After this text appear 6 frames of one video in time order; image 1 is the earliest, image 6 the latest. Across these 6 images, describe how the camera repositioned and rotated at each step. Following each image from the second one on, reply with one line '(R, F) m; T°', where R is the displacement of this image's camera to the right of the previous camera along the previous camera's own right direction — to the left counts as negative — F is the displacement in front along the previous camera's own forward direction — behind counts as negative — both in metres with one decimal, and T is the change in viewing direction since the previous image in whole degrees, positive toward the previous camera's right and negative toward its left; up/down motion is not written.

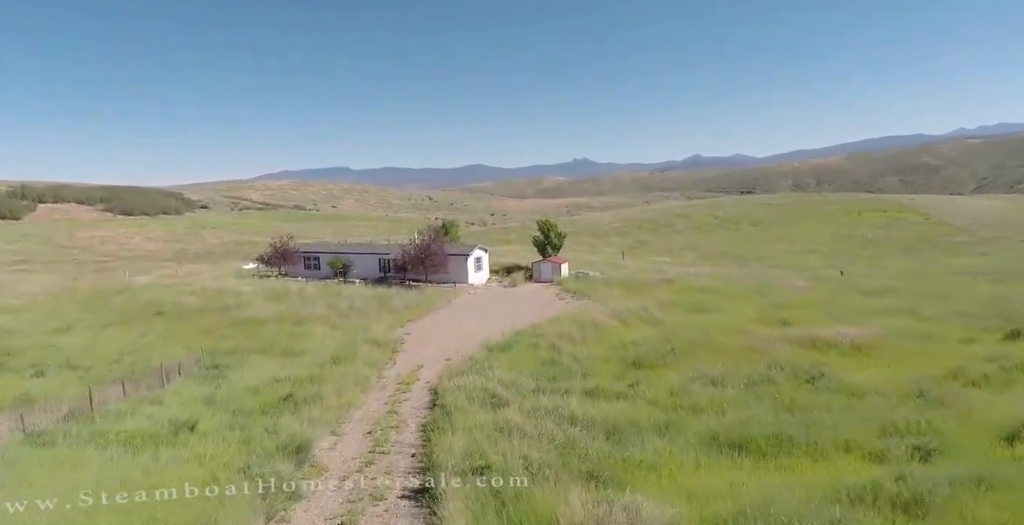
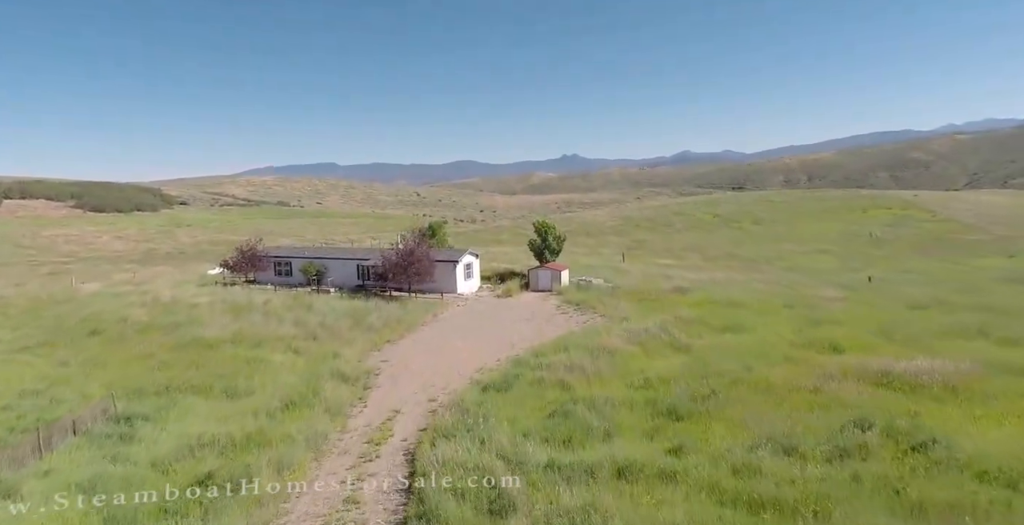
(-0.3, +5.0) m; +1°
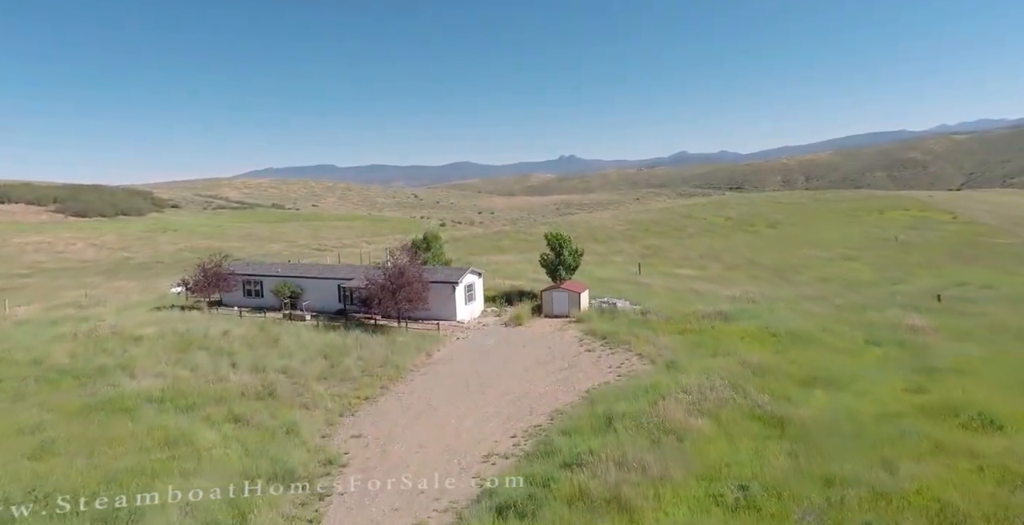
(-0.6, +6.7) m; 0°
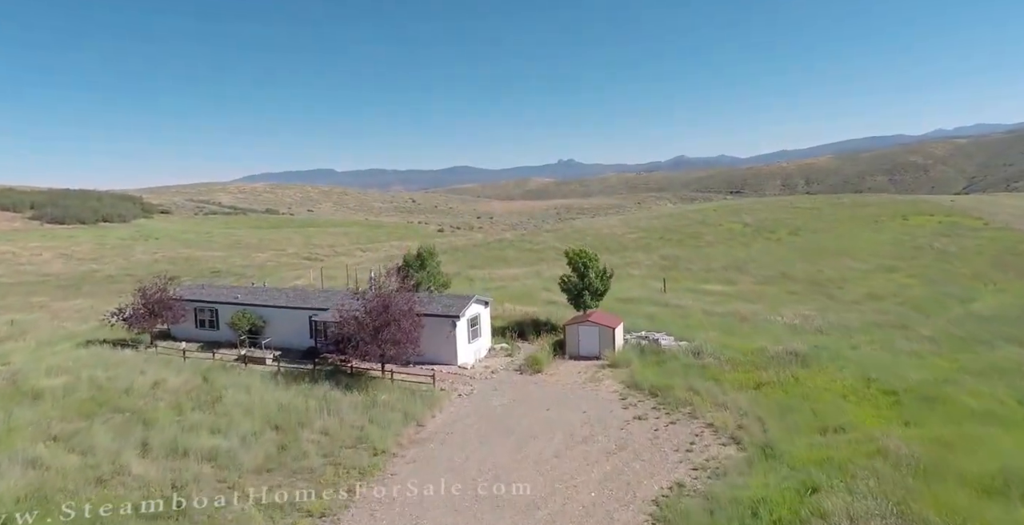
(-0.7, +7.3) m; 0°
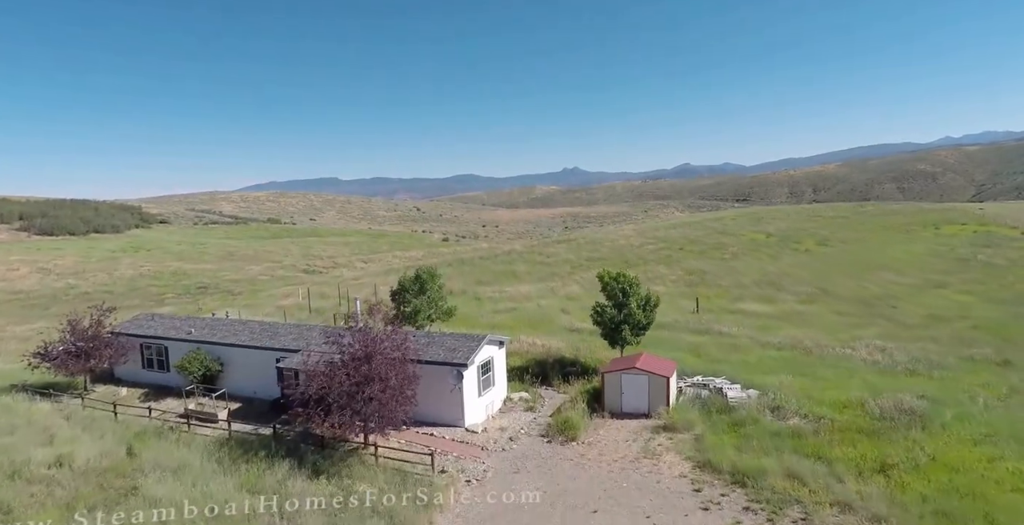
(-0.6, +6.1) m; 0°
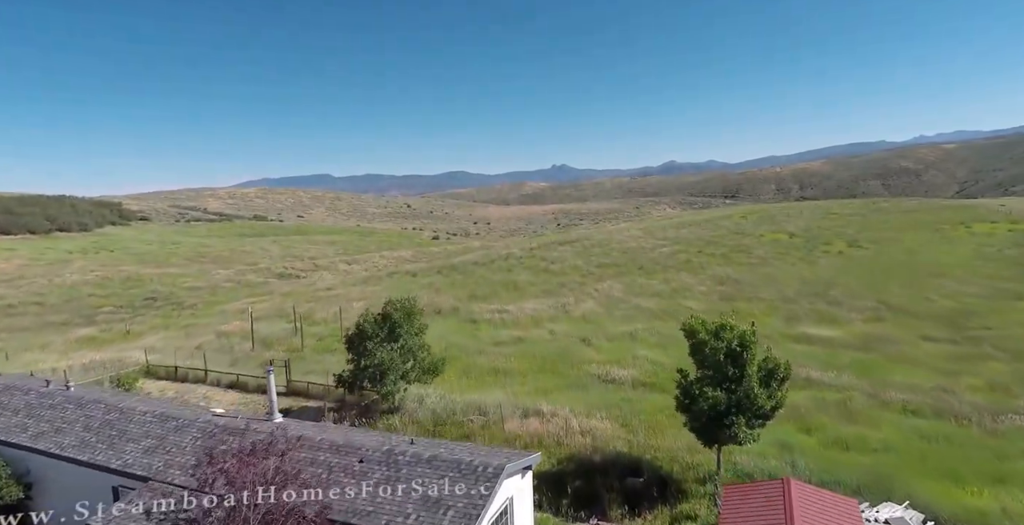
(-0.8, +10.3) m; +1°
